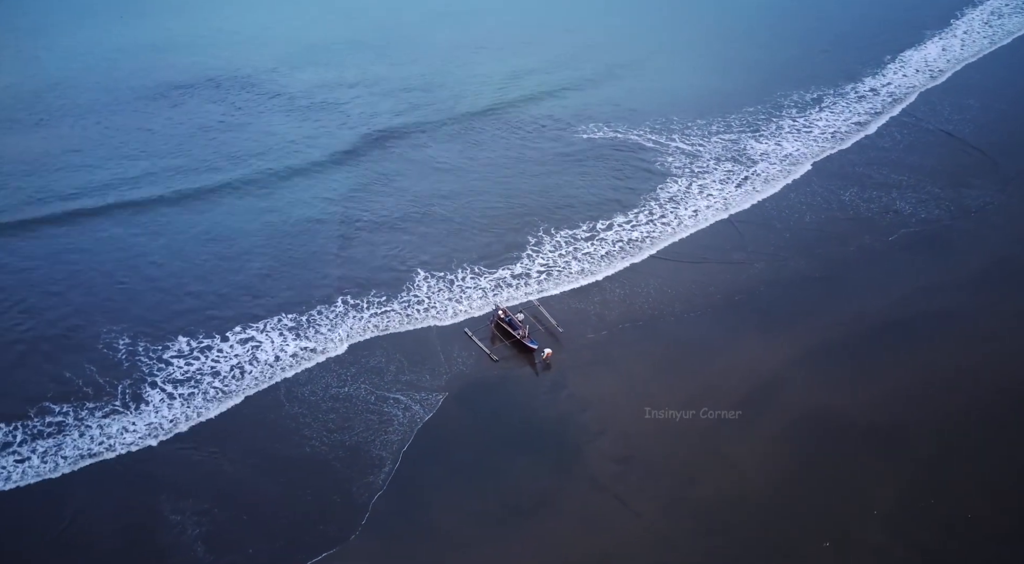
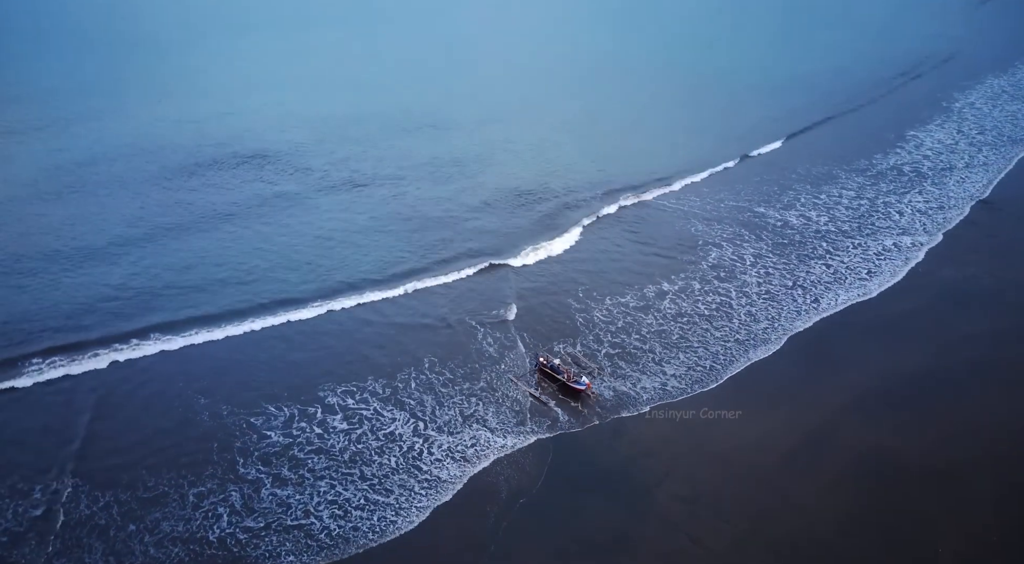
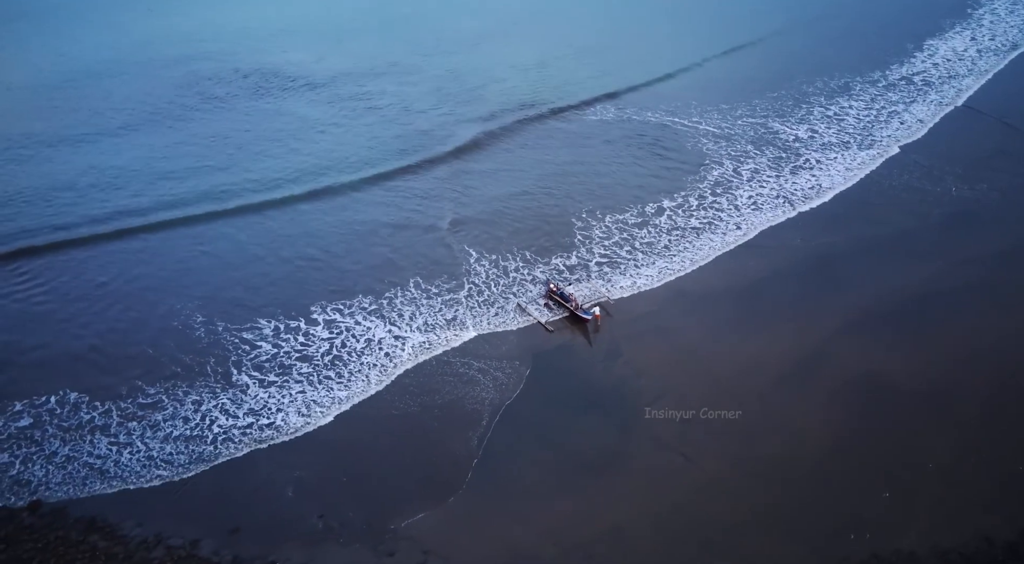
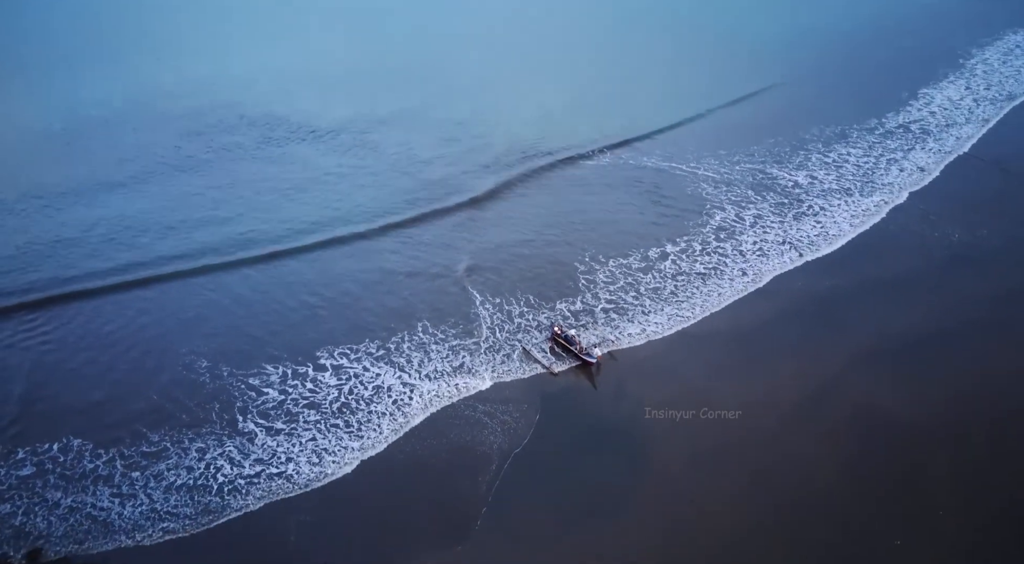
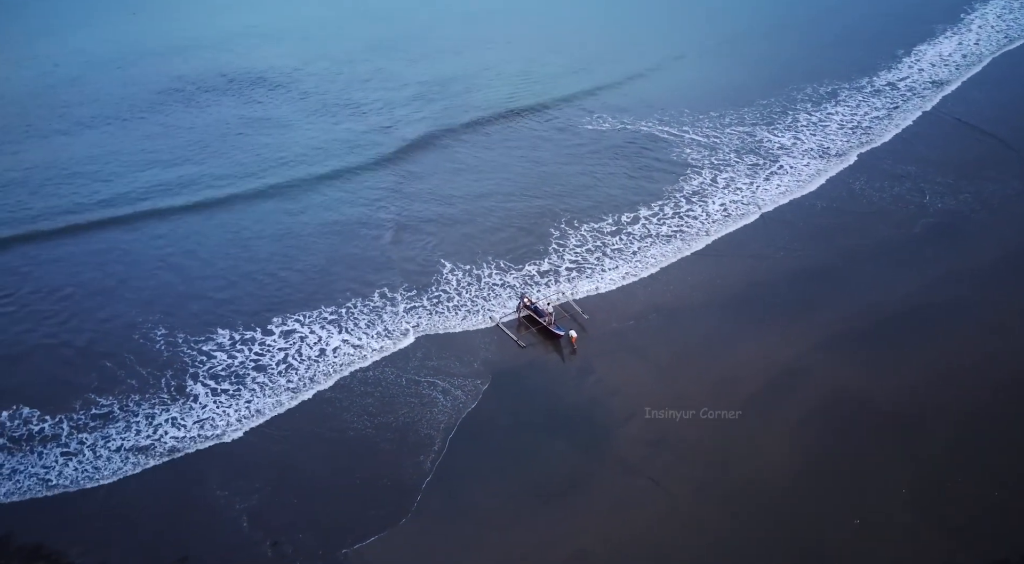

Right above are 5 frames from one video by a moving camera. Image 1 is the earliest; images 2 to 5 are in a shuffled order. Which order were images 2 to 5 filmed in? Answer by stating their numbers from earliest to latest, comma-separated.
5, 3, 4, 2
